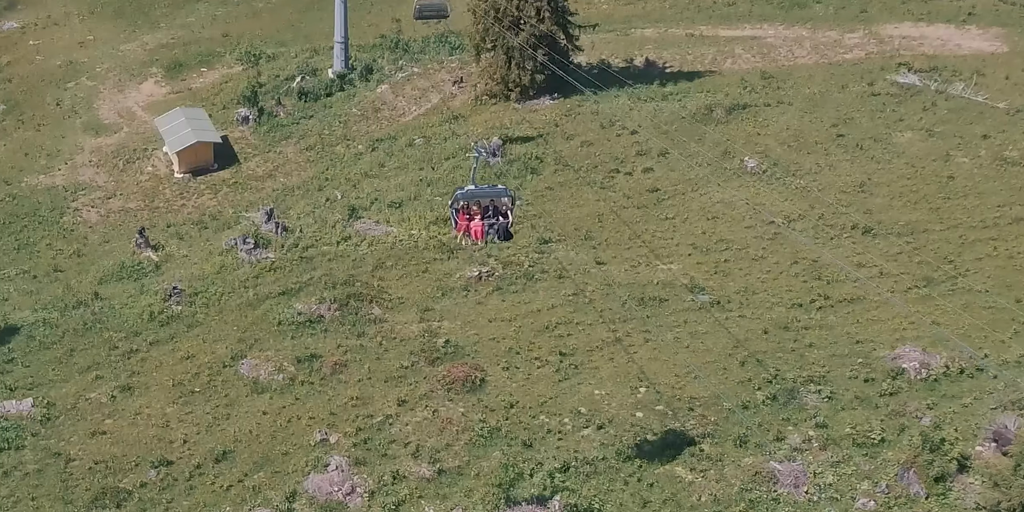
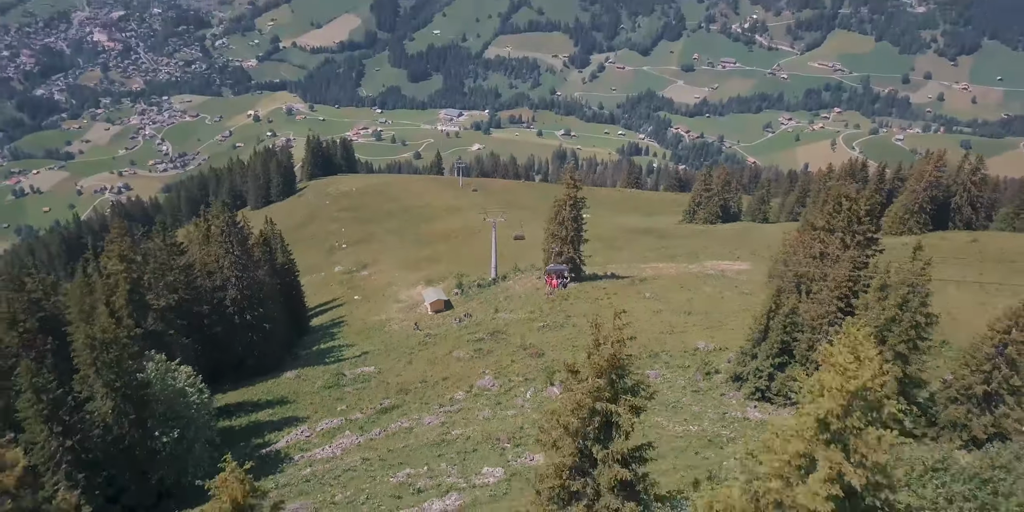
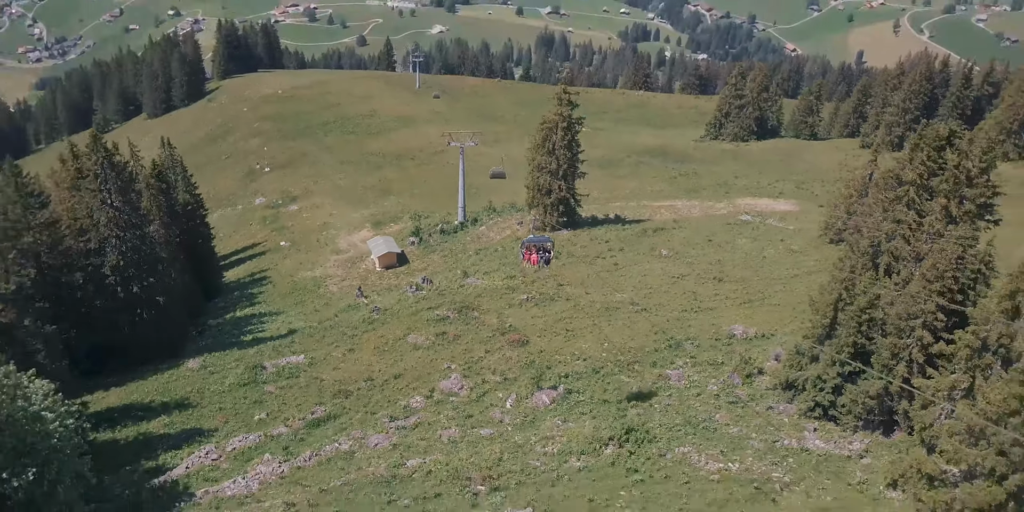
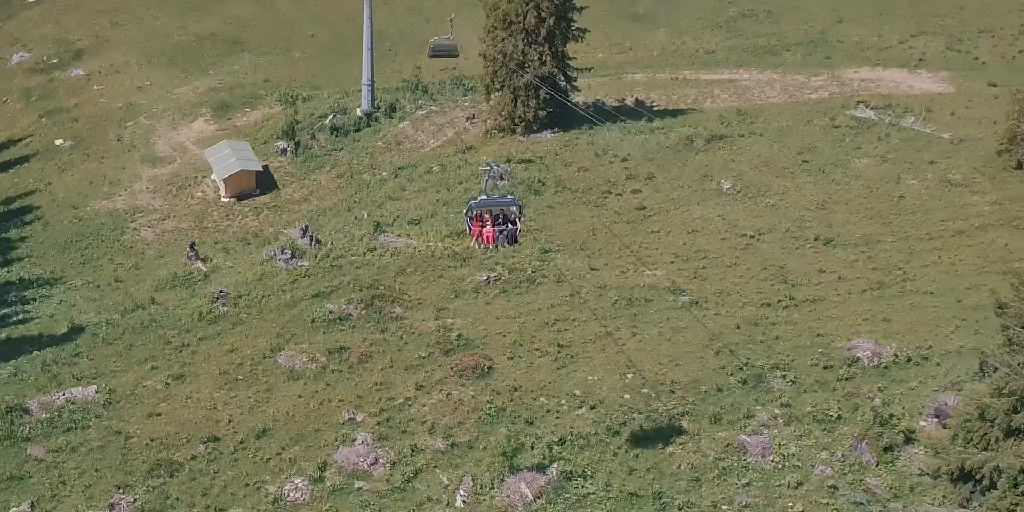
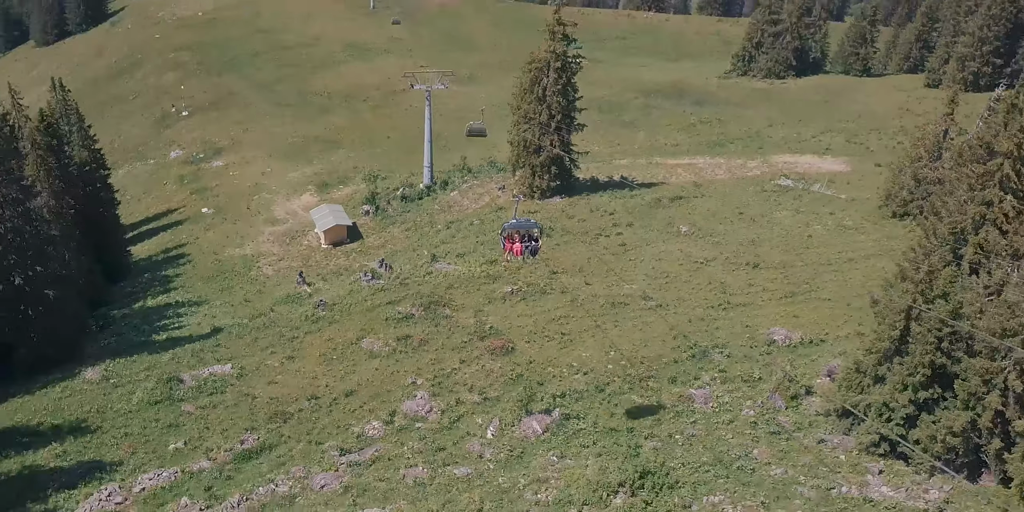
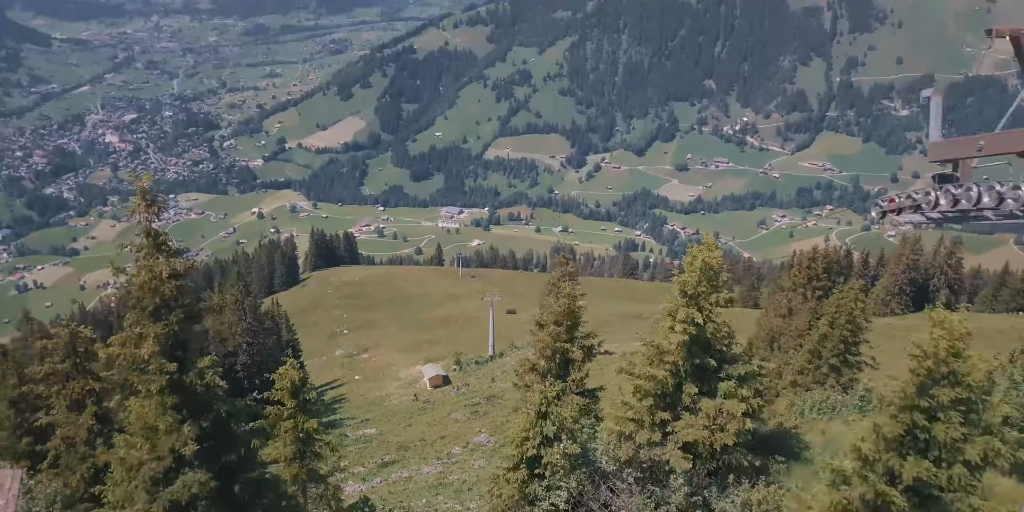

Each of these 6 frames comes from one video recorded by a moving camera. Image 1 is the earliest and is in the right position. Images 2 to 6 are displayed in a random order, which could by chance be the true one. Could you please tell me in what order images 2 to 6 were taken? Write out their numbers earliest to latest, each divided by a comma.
4, 5, 3, 2, 6
